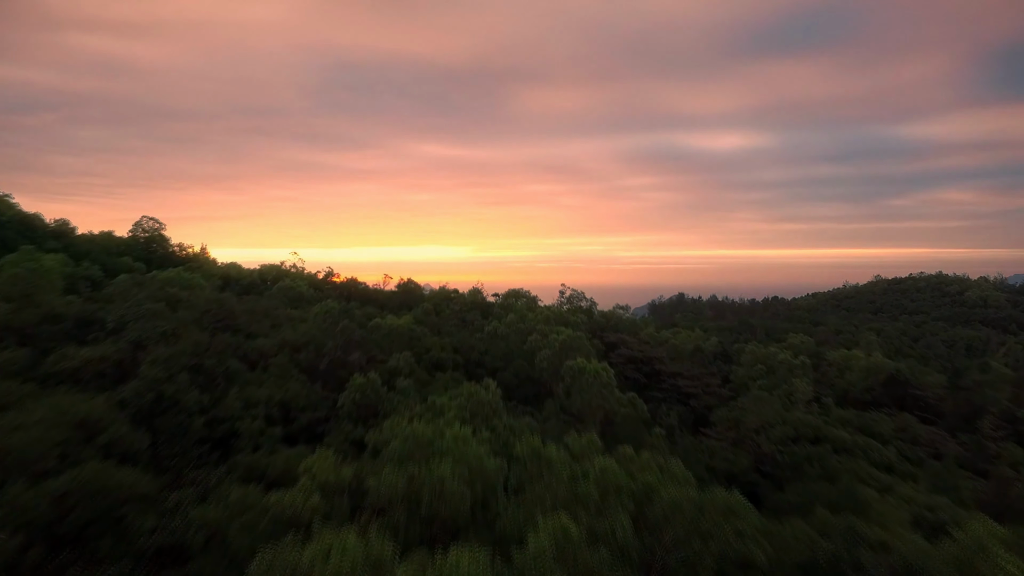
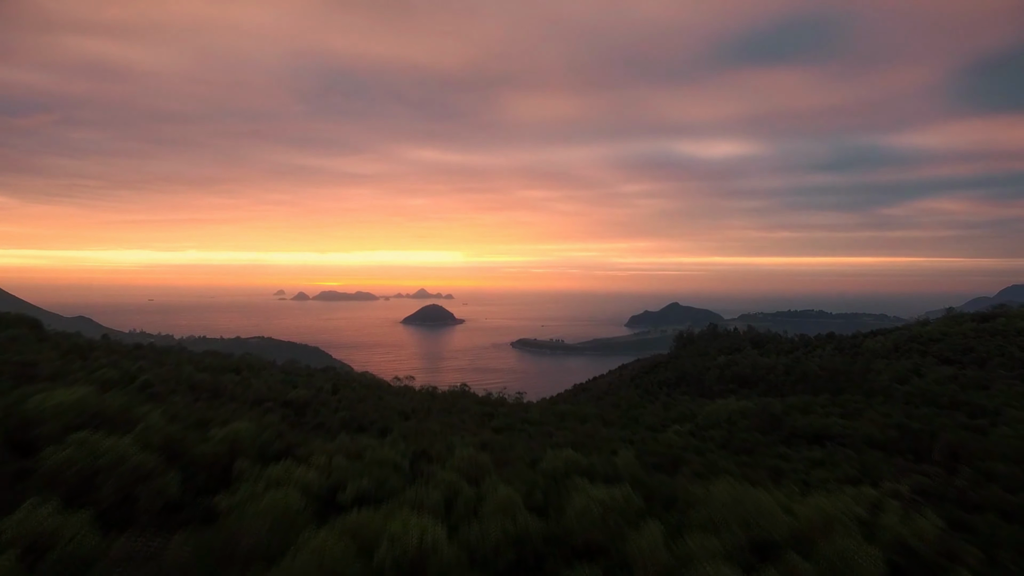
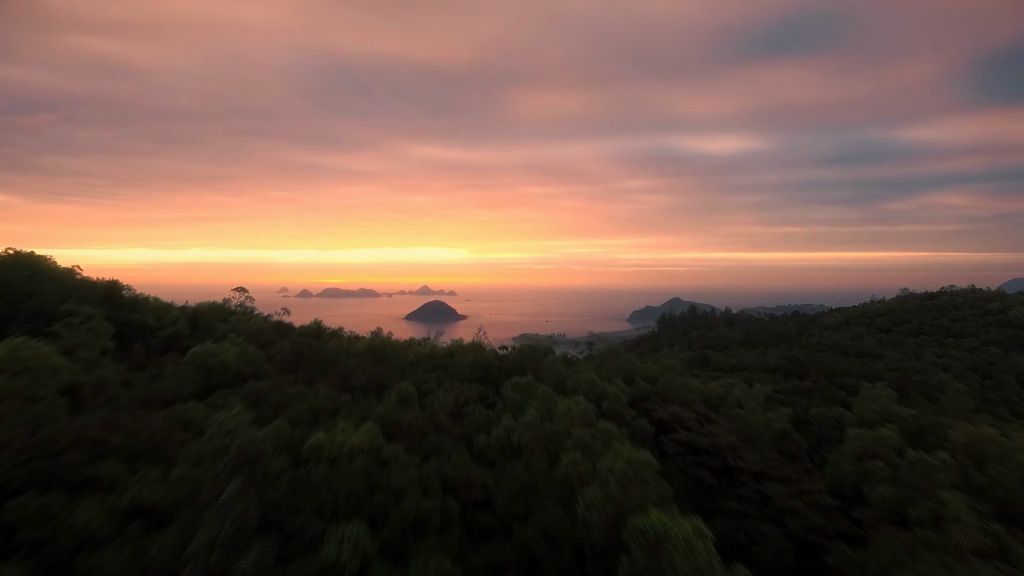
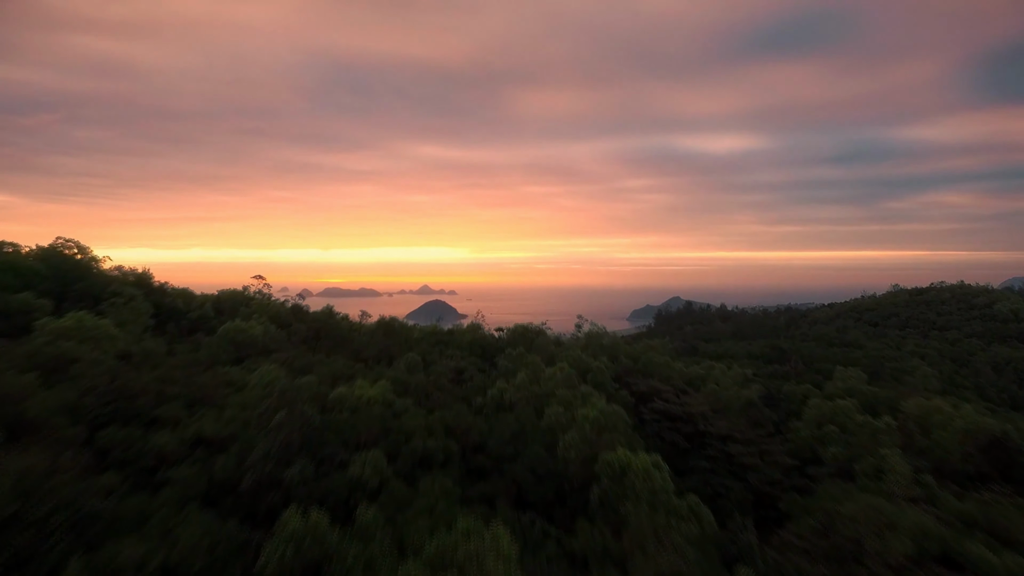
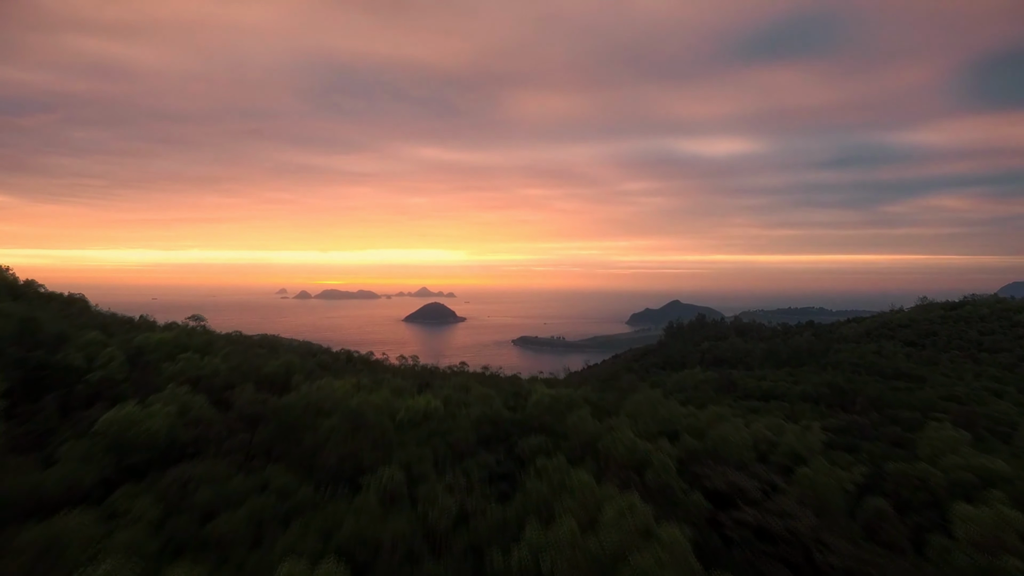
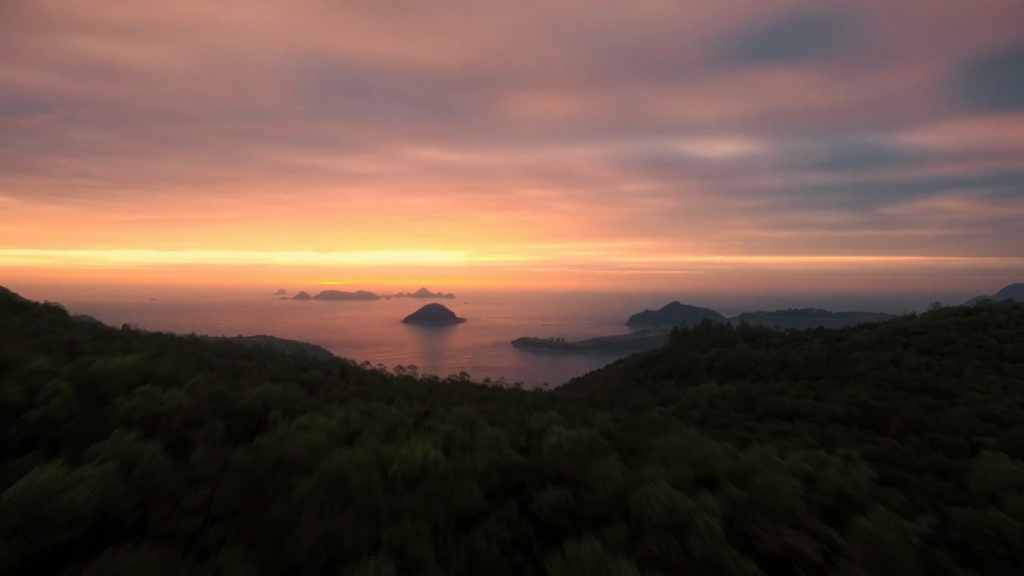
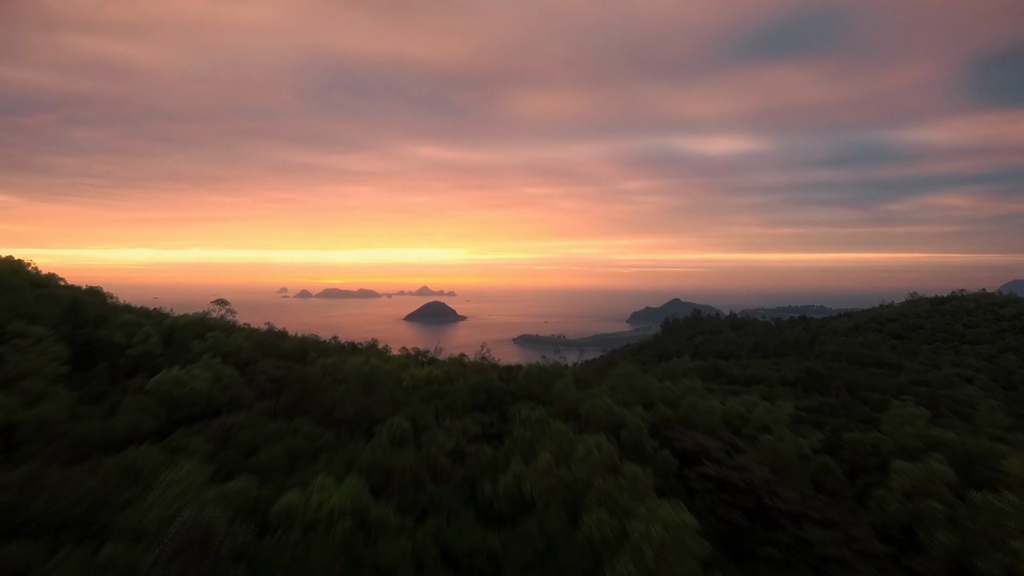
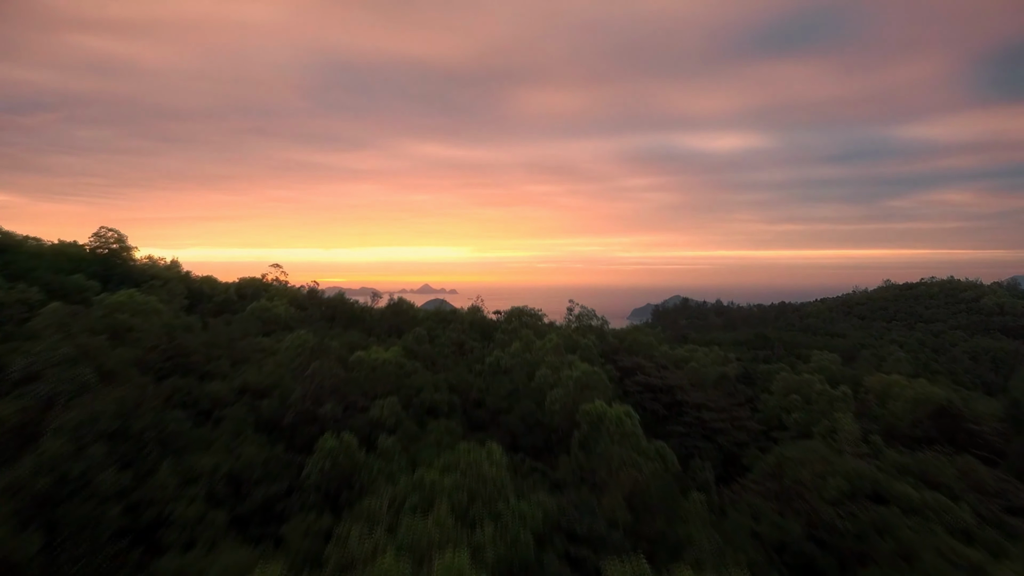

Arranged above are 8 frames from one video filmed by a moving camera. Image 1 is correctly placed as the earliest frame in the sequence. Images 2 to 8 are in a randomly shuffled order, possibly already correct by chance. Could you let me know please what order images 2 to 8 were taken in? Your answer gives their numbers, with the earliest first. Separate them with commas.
8, 4, 3, 7, 5, 6, 2
